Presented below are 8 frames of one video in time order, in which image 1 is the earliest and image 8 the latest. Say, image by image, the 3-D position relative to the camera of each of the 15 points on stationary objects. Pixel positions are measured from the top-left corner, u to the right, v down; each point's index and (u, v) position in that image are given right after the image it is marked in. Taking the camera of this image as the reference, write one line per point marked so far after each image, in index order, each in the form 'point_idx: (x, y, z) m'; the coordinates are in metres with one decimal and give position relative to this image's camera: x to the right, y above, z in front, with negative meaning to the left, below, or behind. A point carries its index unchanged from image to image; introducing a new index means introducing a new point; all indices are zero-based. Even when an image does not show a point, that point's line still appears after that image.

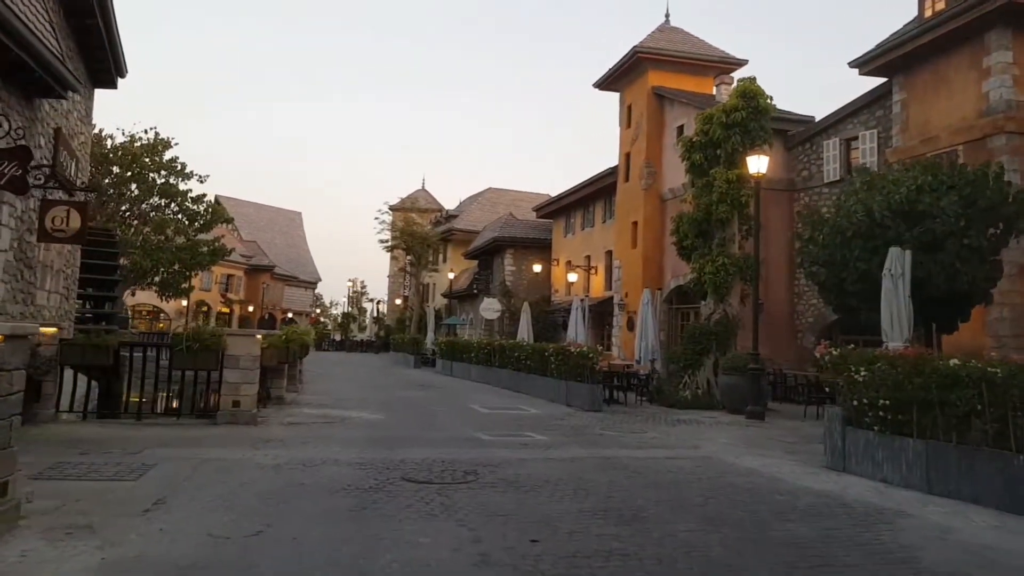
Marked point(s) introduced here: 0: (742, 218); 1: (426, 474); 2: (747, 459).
0: (+4.6, +1.4, +17.0) m
1: (-0.7, -1.6, +7.4) m
2: (+2.6, -1.9, +9.4) m
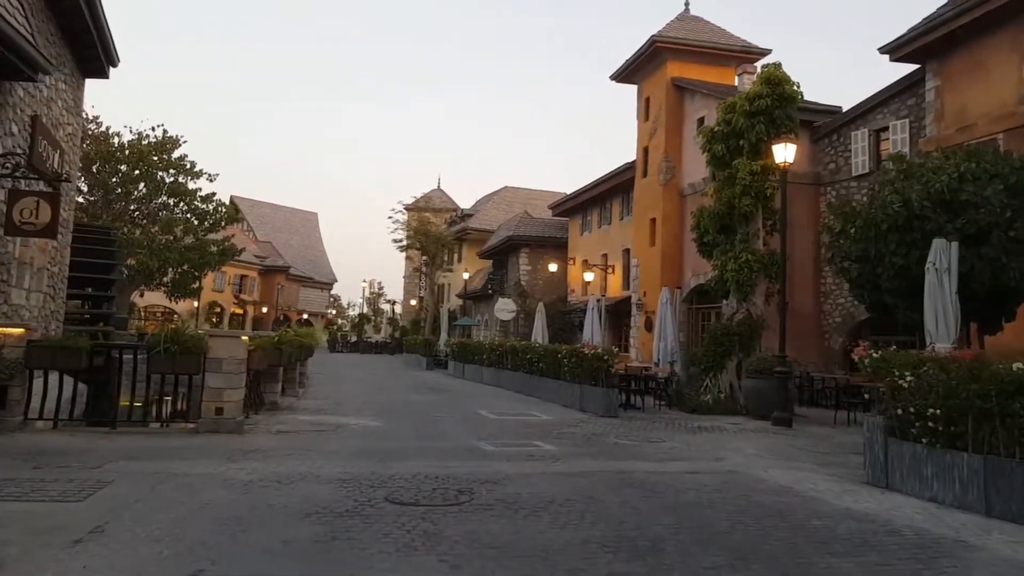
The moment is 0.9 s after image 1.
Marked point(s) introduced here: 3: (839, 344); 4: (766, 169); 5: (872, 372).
0: (+4.8, +1.4, +16.1) m
1: (-0.8, -1.6, +6.6) m
2: (+2.6, -1.9, +8.4) m
3: (+7.2, -1.2, +18.6) m
4: (+4.7, +2.2, +15.8) m
5: (+3.4, -0.8, +7.9) m
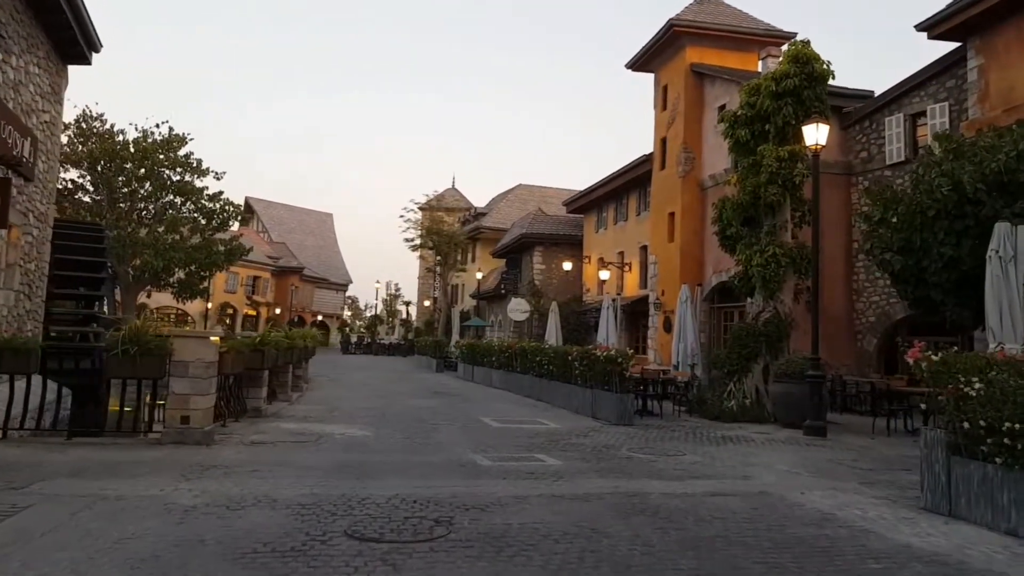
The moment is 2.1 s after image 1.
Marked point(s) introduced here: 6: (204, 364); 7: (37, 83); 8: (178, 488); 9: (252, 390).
0: (+5.0, +1.5, +14.8) m
1: (-0.8, -1.5, +5.4) m
2: (+2.6, -1.8, +7.2) m
3: (+7.4, -1.2, +17.3) m
4: (+4.8, +2.3, +14.5) m
5: (+3.3, -0.7, +6.7) m
6: (-3.3, -0.8, +9.0) m
7: (-7.4, +3.2, +13.1) m
8: (-2.7, -1.6, +6.7) m
9: (-3.6, -1.4, +11.7) m
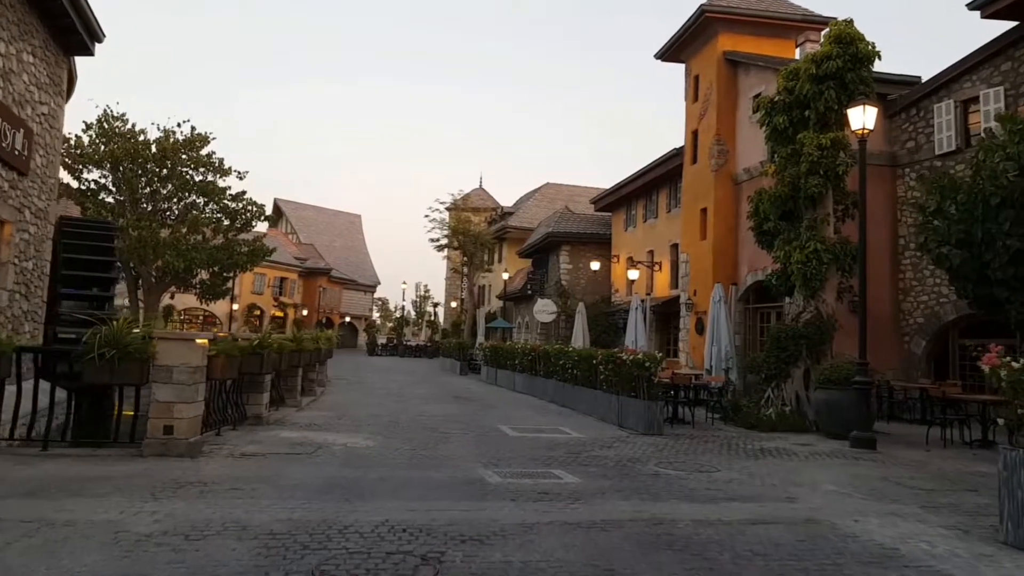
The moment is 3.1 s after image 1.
0: (+5.3, +1.5, +13.8) m
1: (-0.8, -1.5, +4.6) m
2: (+2.7, -1.7, +6.3) m
3: (+7.8, -1.1, +16.2) m
4: (+5.2, +2.3, +13.5) m
5: (+3.4, -0.7, +5.7) m
6: (-3.1, -0.8, +8.2) m
7: (-7.1, +3.2, +12.5) m
8: (-2.6, -1.6, +5.9) m
9: (-3.4, -1.4, +11.0) m
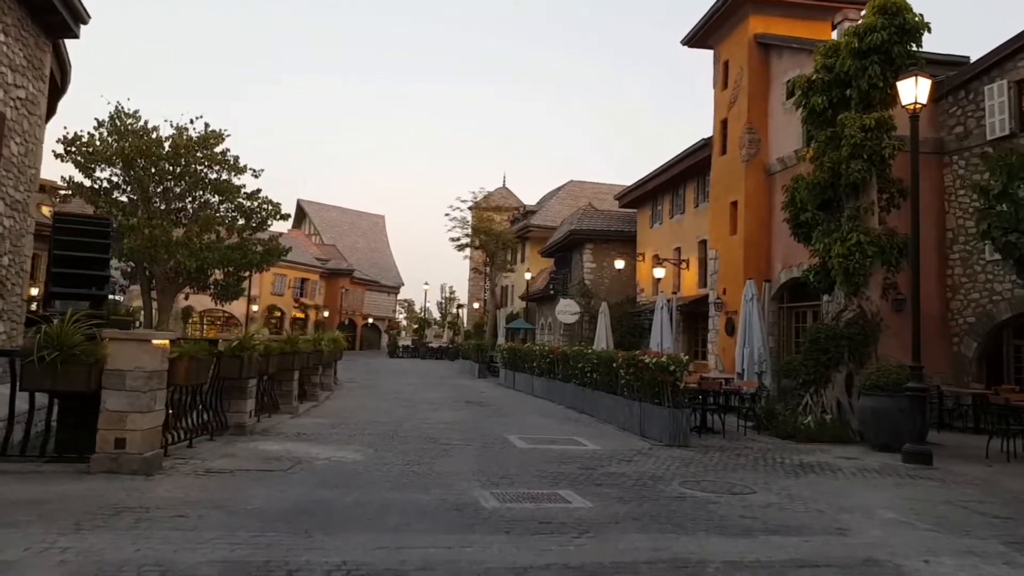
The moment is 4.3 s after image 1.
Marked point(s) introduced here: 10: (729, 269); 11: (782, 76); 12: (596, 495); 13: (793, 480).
0: (+5.5, +1.6, +12.5) m
1: (-0.9, -1.4, +3.5) m
2: (+2.6, -1.7, +5.1) m
3: (+8.1, -1.1, +14.8) m
4: (+5.3, +2.4, +12.2) m
5: (+3.3, -0.6, +4.5) m
6: (-3.1, -0.7, +7.2) m
7: (-7.0, +3.2, +11.6) m
8: (-2.7, -1.5, +4.9) m
9: (-3.3, -1.4, +10.0) m
10: (+4.9, +0.4, +19.0) m
11: (+5.8, +4.6, +18.3) m
12: (+0.7, -1.7, +7.1) m
13: (+2.7, -1.9, +8.2) m
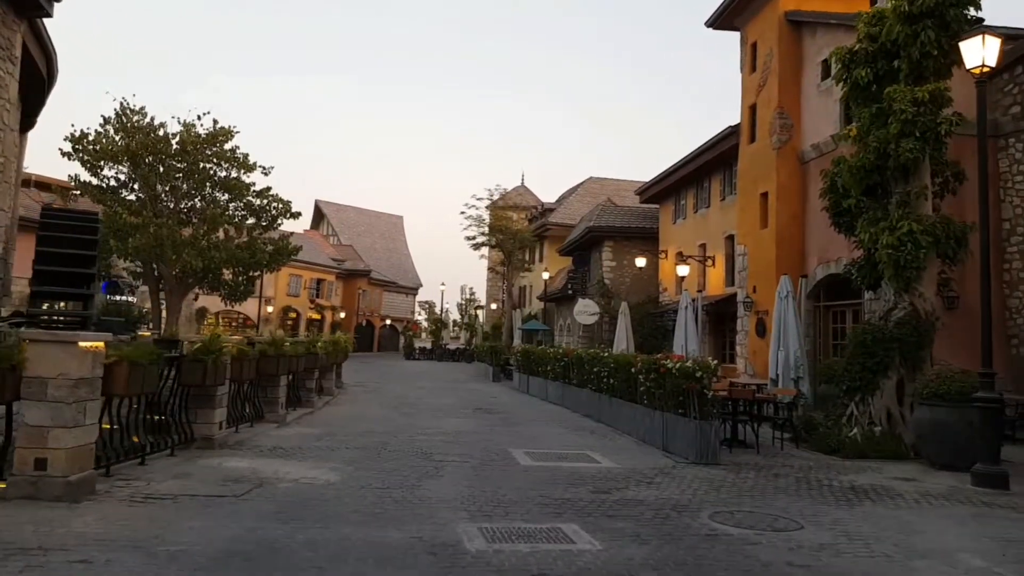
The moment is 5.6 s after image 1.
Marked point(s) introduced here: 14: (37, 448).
0: (+5.6, +1.7, +11.1) m
1: (-1.1, -1.4, +2.3) m
2: (+2.5, -1.6, +3.7) m
3: (+8.3, -1.0, +13.3) m
4: (+5.4, +2.4, +10.8) m
5: (+3.2, -0.5, +3.1) m
6: (-3.2, -0.7, +6.0) m
7: (-6.9, +3.3, +10.5) m
8: (-2.8, -1.4, +3.7) m
9: (-3.2, -1.3, +8.8) m
10: (+5.1, +0.5, +17.6) m
11: (+6.1, +4.7, +16.9) m
12: (+0.7, -1.7, +5.8) m
13: (+2.7, -1.8, +6.9) m
14: (-3.4, -1.2, +6.1) m
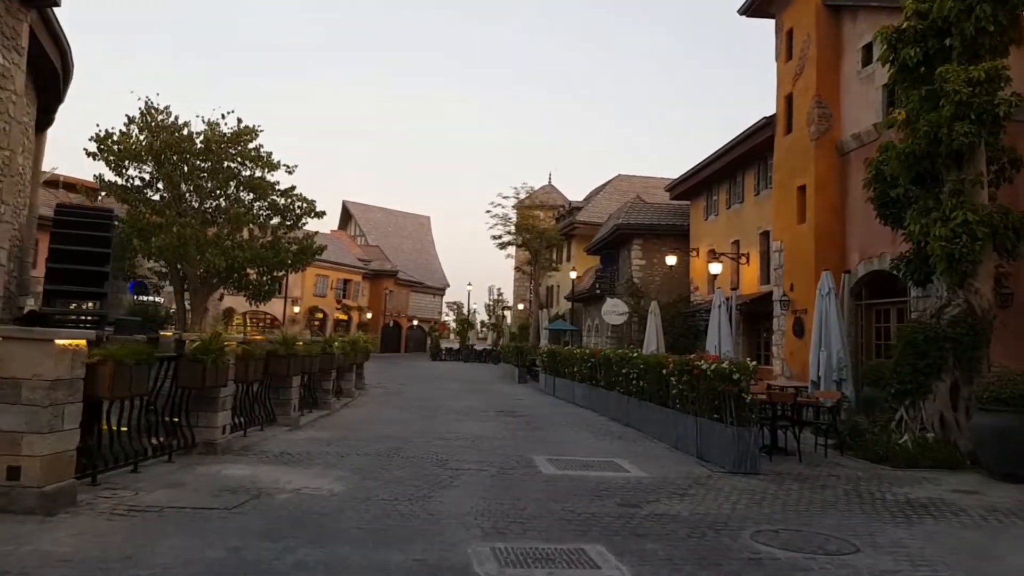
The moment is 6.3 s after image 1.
0: (+5.9, +1.7, +10.3) m
1: (-1.1, -1.3, +1.7) m
2: (+2.6, -1.5, +3.0) m
3: (+8.6, -1.0, +12.4) m
4: (+5.7, +2.5, +10.0) m
5: (+3.2, -0.5, +2.4) m
6: (-3.0, -0.6, +5.5) m
7: (-6.6, +3.3, +10.1) m
8: (-2.7, -1.4, +3.2) m
9: (-3.0, -1.3, +8.3) m
10: (+5.6, +0.5, +16.8) m
11: (+6.6, +4.7, +16.1) m
12: (+0.8, -1.6, +5.1) m
13: (+2.9, -1.7, +6.1) m
14: (-3.3, -1.1, +5.5) m
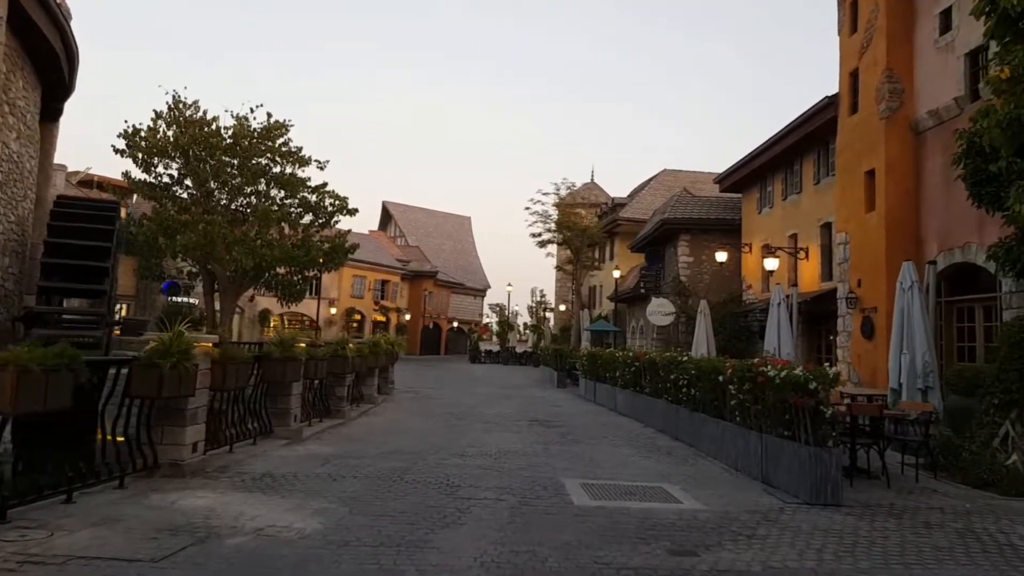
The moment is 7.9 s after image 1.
0: (+6.1, +1.8, +8.5) m
1: (-1.2, -1.2, +0.3) m
2: (+2.5, -1.4, +1.4) m
3: (+9.0, -0.9, +10.5) m
4: (+6.0, +2.6, +8.2) m
5: (+3.1, -0.3, +0.8) m
6: (-3.0, -0.5, +4.2) m
7: (-6.3, +3.4, +9.0) m
8: (-2.8, -1.3, +1.8) m
9: (-2.8, -1.2, +7.0) m
10: (+6.3, +0.6, +15.0) m
11: (+7.1, +4.8, +14.2) m
12: (+0.8, -1.5, +3.6) m
13: (+2.9, -1.6, +4.5) m
14: (-3.2, -1.0, +4.2) m
